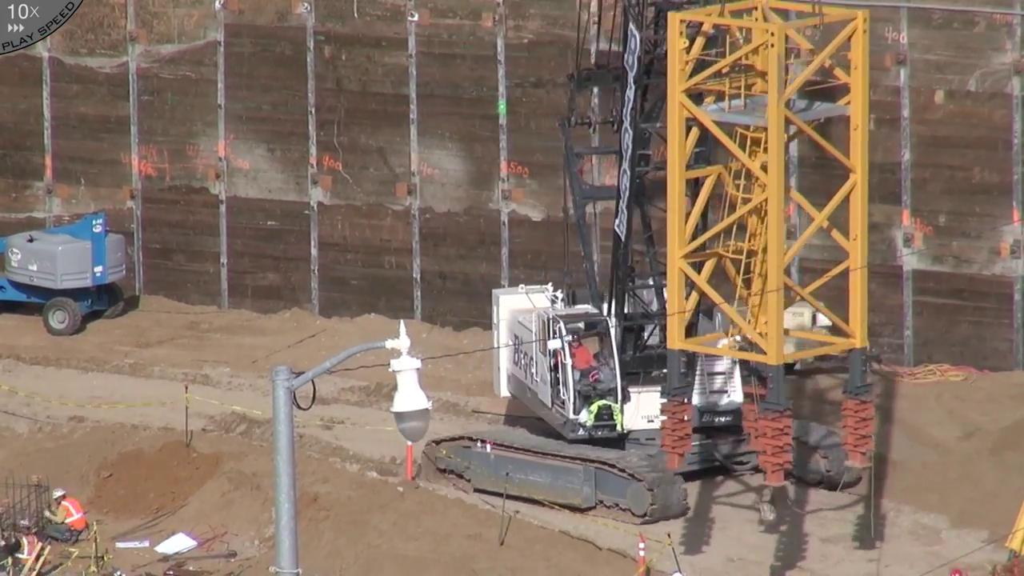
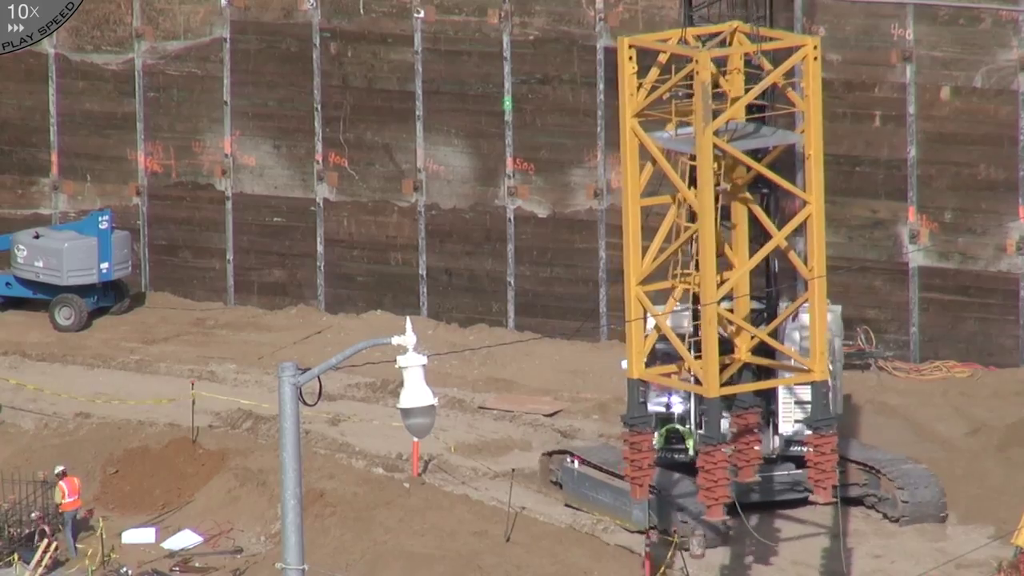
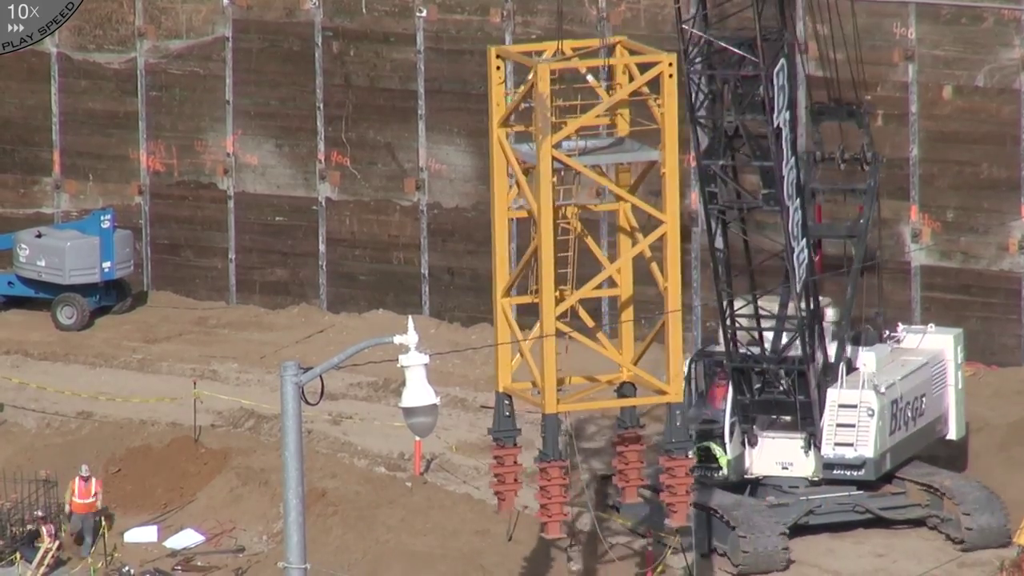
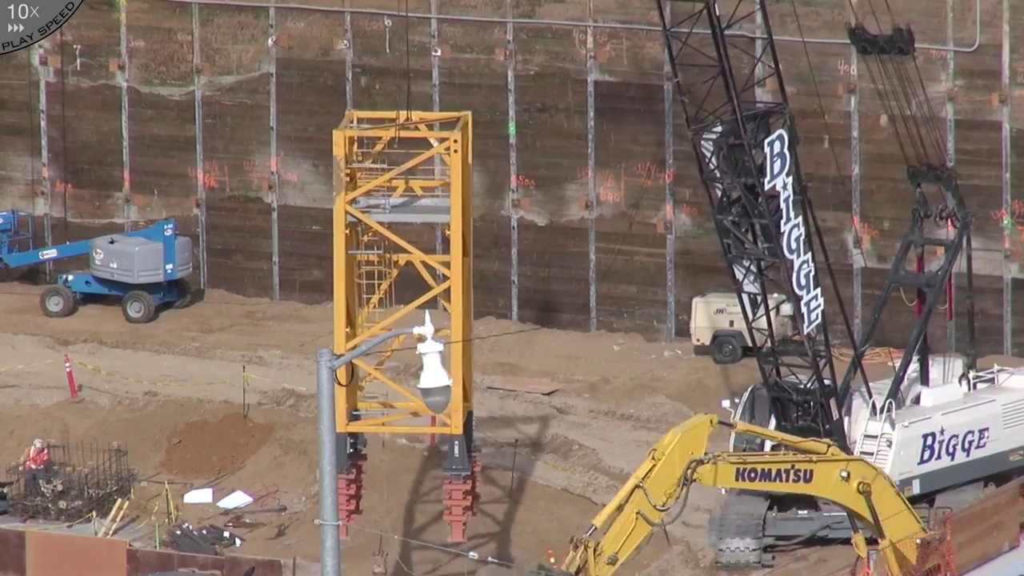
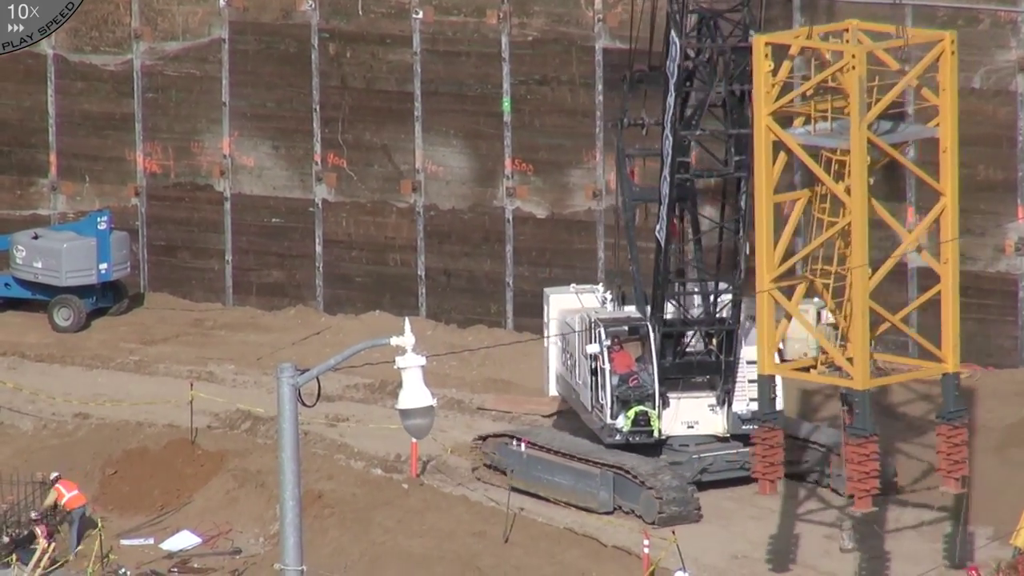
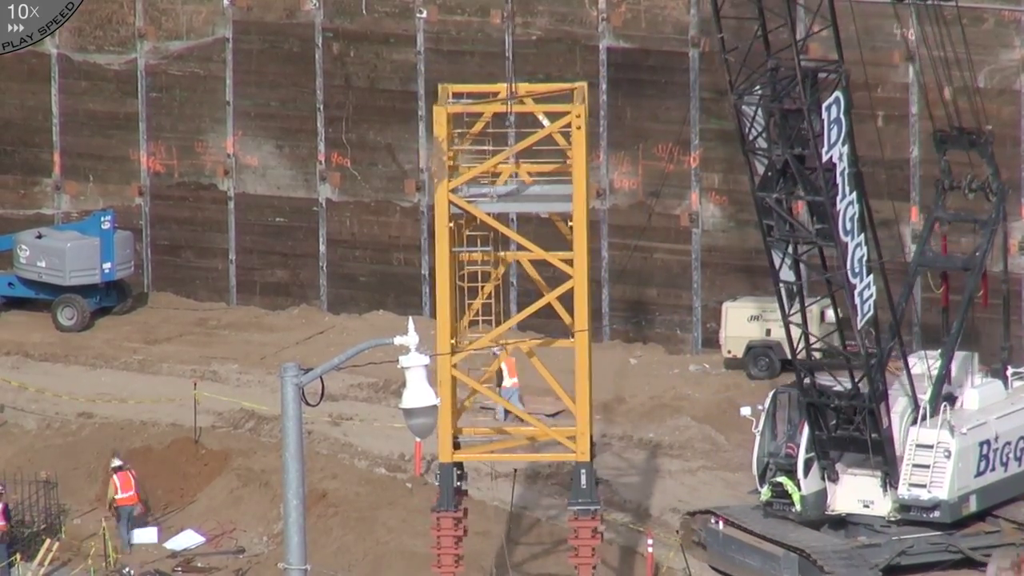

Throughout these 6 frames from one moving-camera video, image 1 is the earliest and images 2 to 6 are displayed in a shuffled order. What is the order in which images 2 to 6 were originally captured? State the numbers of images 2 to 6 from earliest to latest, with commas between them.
5, 2, 3, 6, 4
